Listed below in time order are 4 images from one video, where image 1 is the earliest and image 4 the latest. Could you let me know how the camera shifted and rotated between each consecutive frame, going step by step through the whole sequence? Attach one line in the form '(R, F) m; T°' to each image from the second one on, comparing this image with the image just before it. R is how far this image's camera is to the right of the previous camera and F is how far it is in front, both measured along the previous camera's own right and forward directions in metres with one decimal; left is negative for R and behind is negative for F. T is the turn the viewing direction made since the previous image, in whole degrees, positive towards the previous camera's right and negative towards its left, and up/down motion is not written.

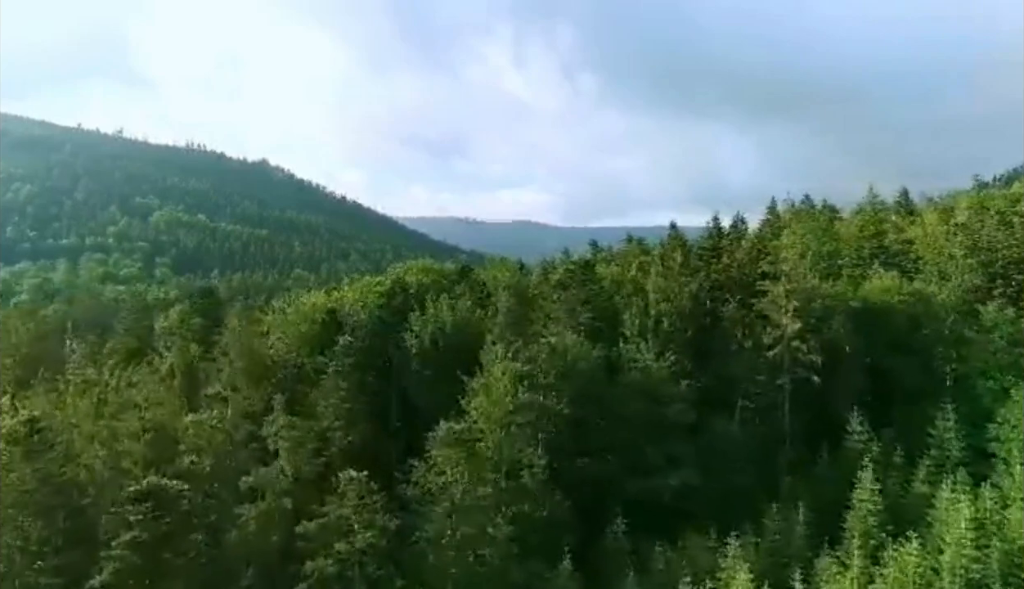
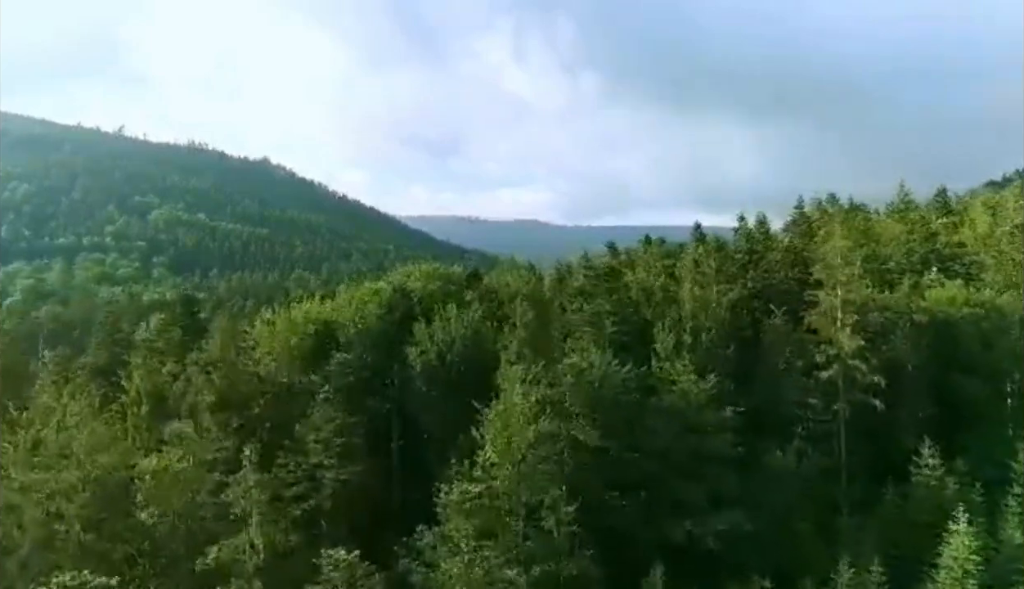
(-0.8, +6.9) m; 0°
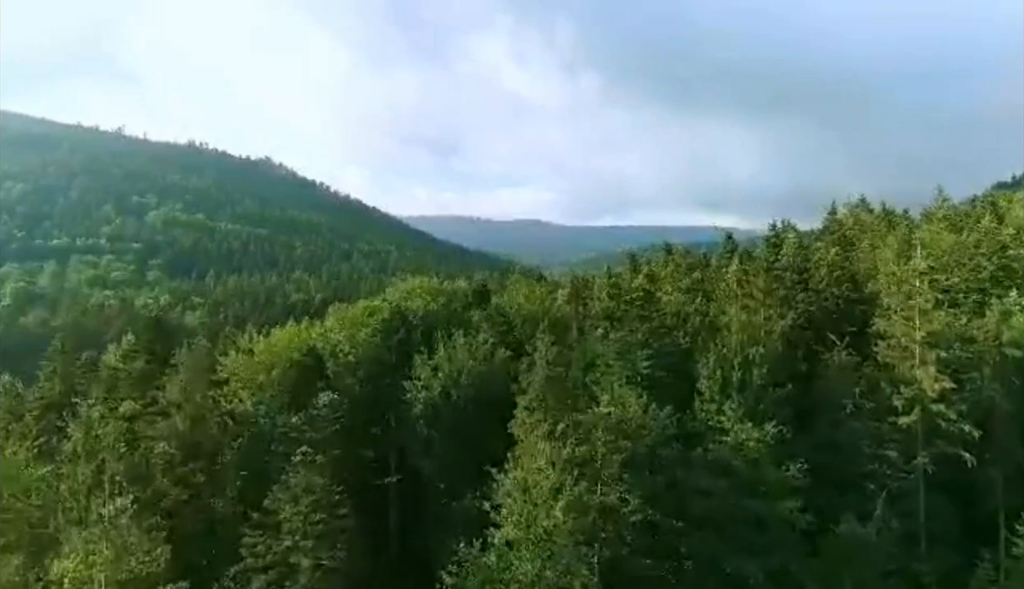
(-0.7, +8.0) m; 0°
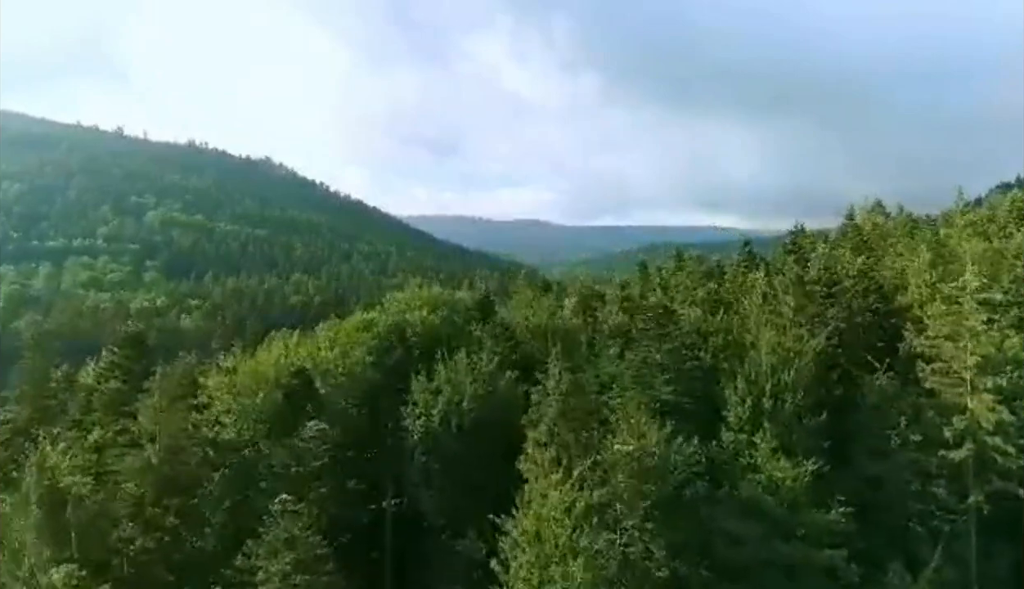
(-0.3, +4.1) m; 0°
